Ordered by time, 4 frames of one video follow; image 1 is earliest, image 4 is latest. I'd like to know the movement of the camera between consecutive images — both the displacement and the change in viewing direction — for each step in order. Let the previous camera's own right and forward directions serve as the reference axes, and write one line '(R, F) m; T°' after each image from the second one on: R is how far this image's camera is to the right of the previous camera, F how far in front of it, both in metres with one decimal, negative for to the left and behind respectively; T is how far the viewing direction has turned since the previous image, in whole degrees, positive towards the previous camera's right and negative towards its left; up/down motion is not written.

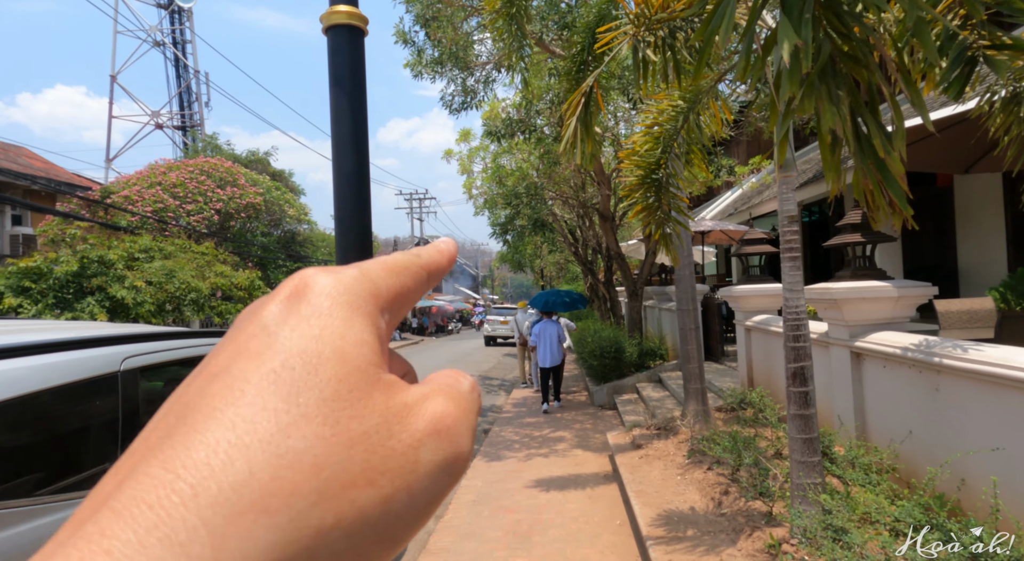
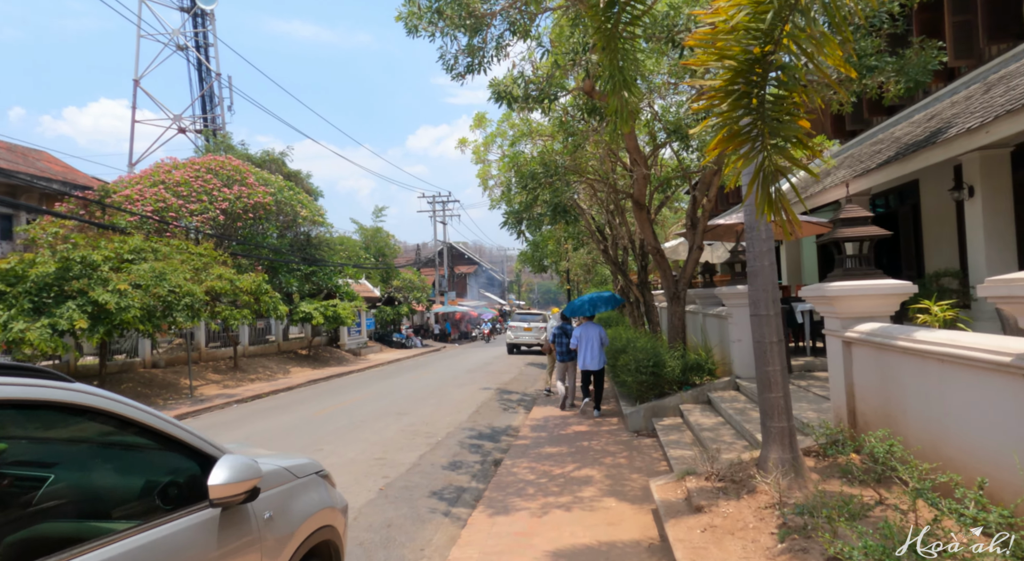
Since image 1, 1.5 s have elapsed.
(+0.2, +1.6) m; -3°
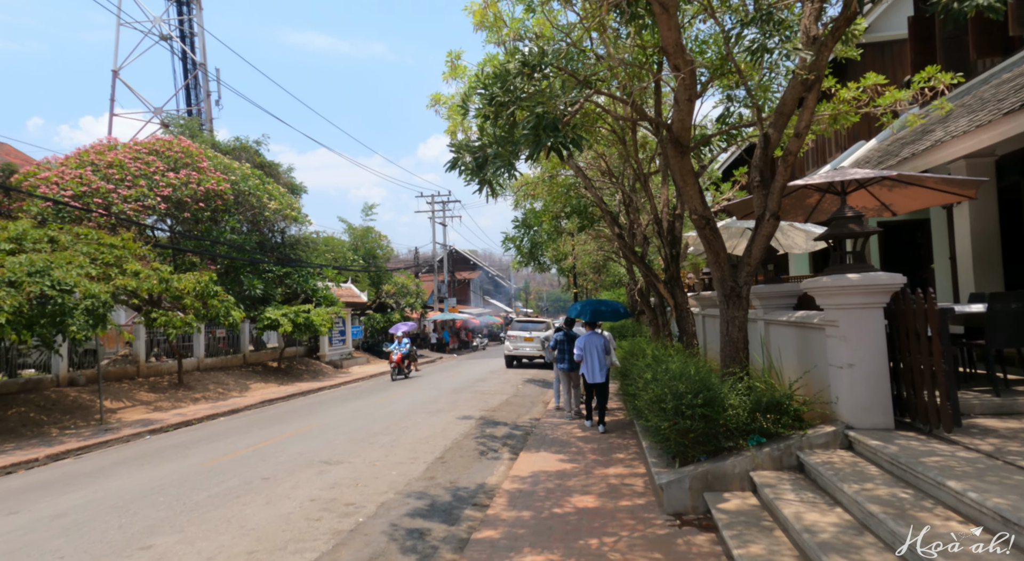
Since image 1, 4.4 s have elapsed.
(+0.4, +3.1) m; -1°
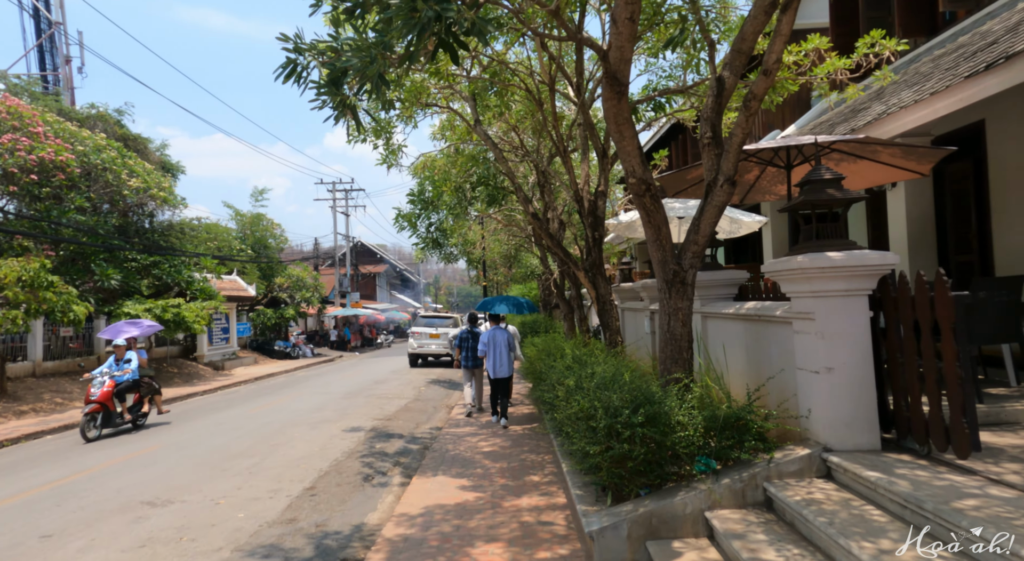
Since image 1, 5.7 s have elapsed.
(+0.2, +1.4) m; +9°
